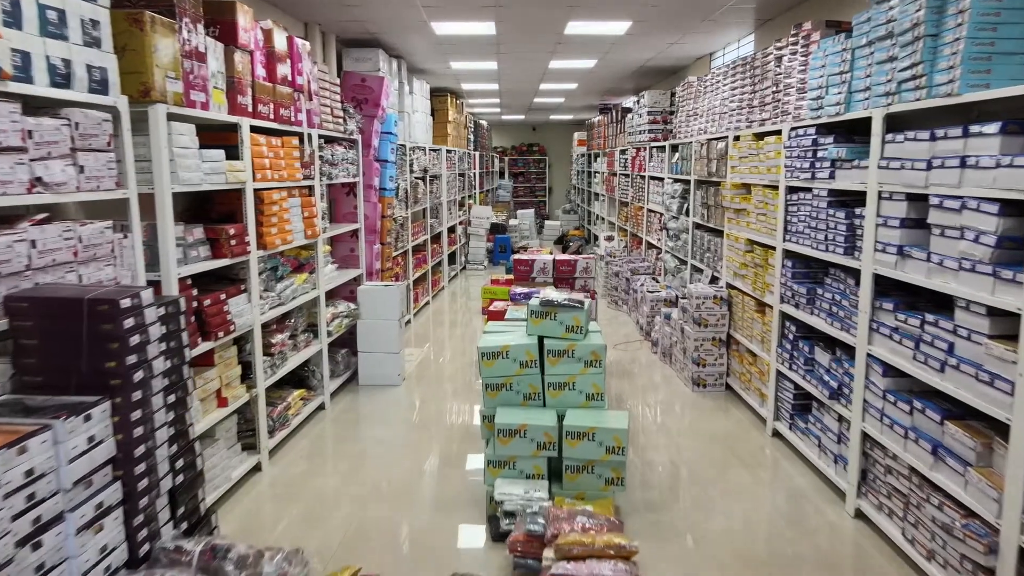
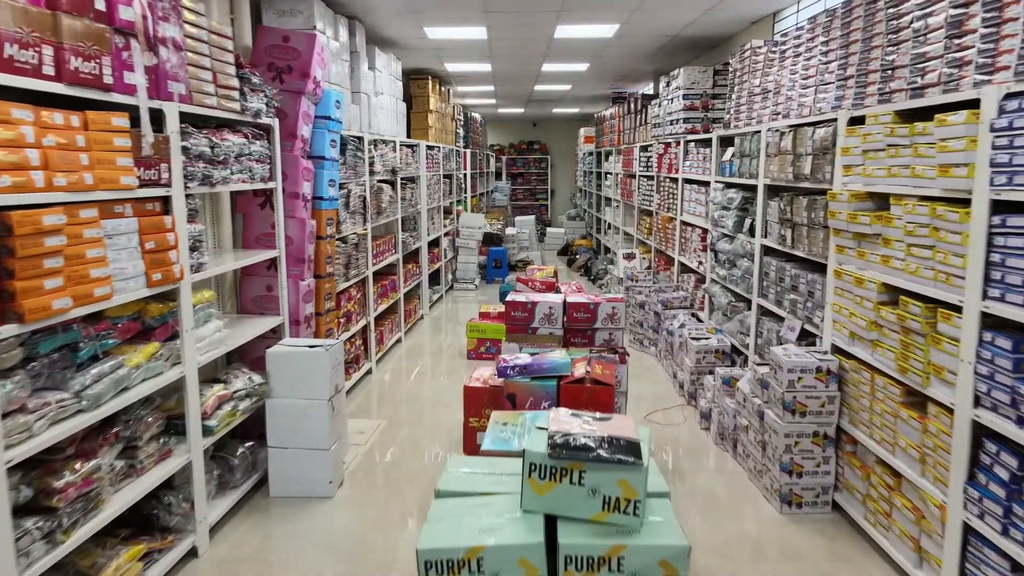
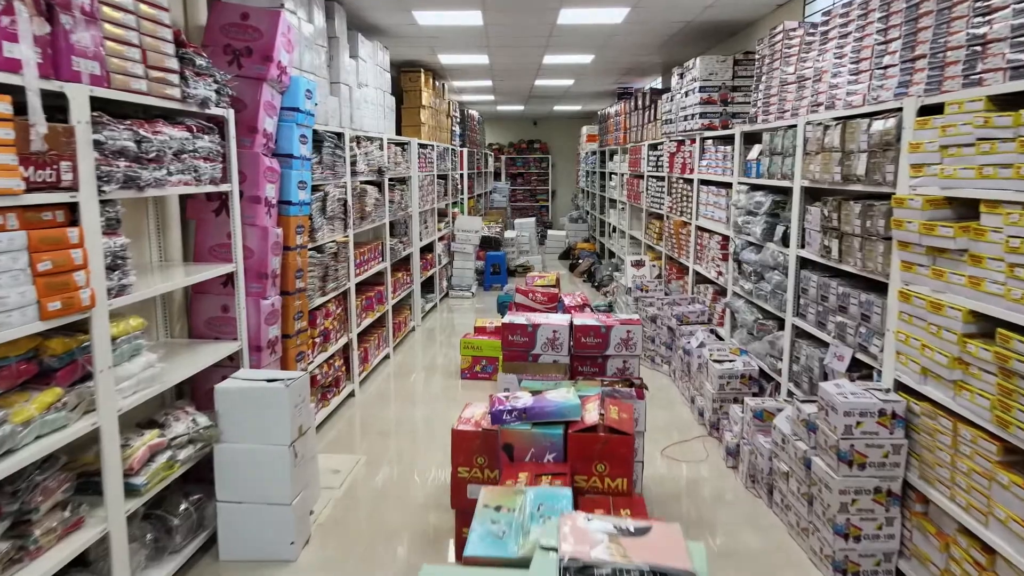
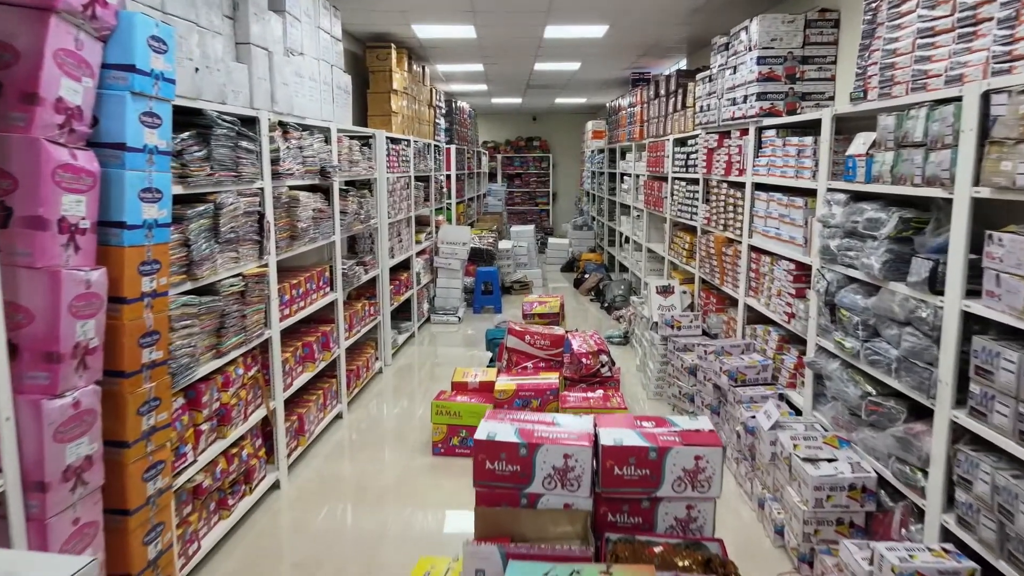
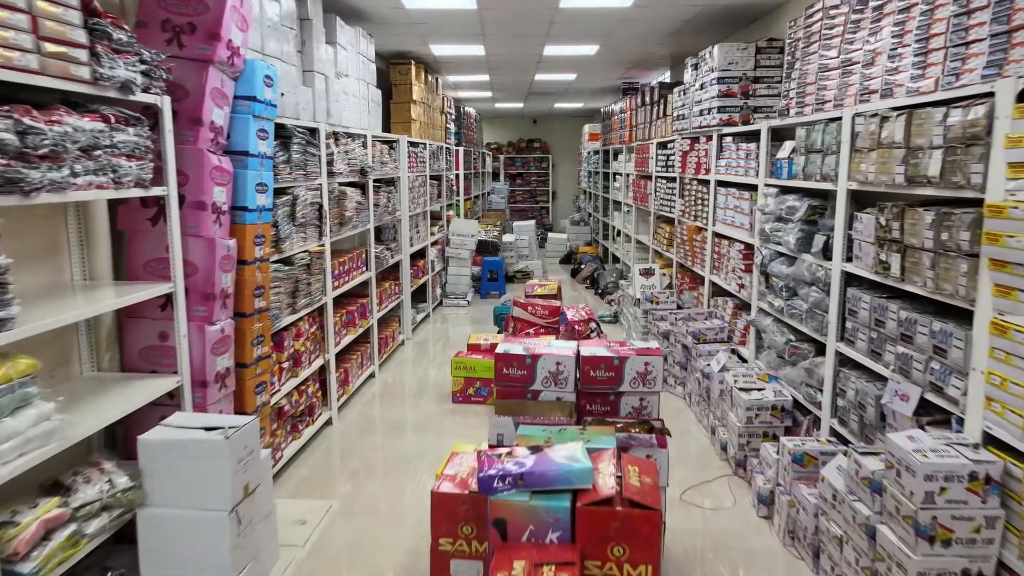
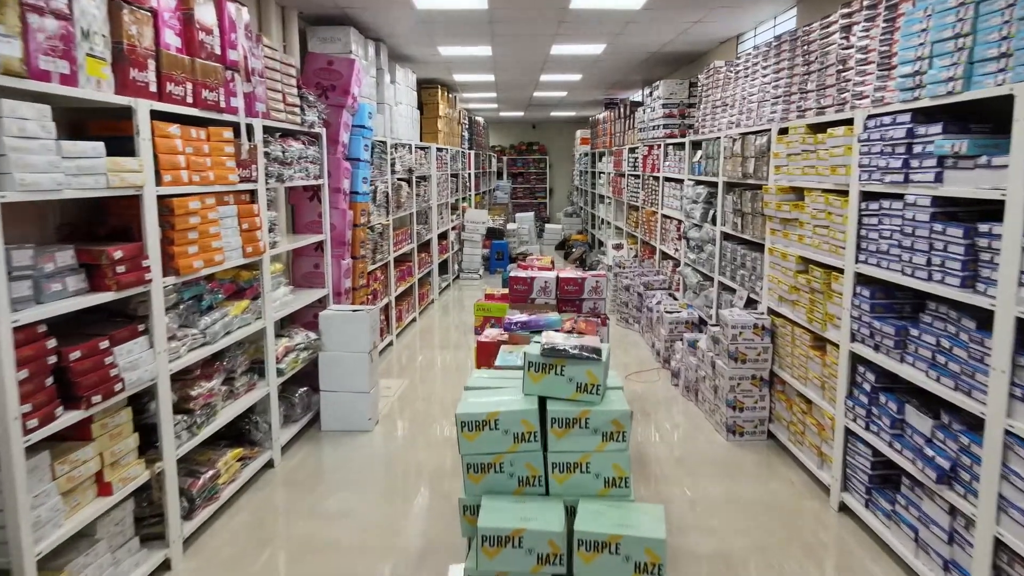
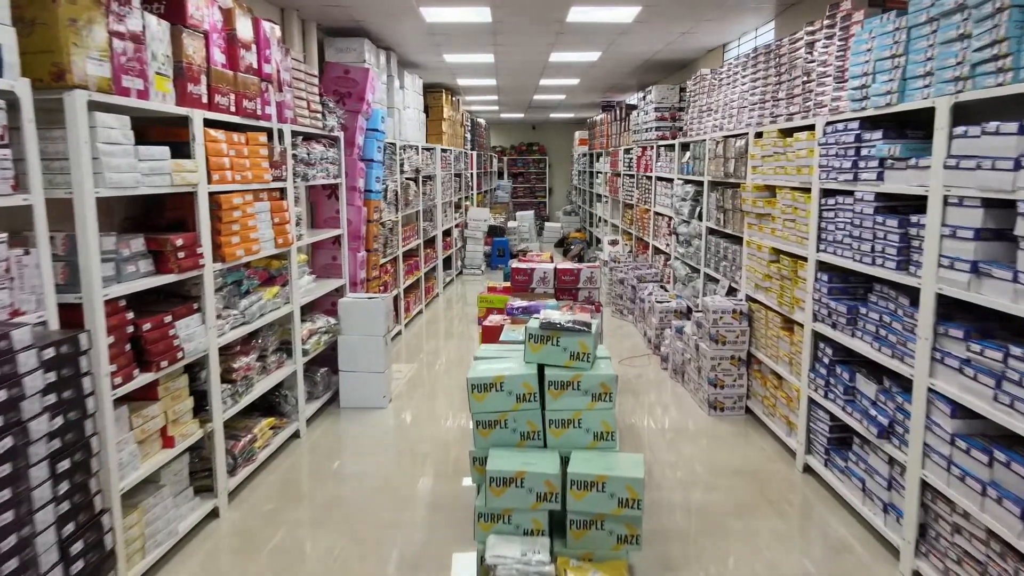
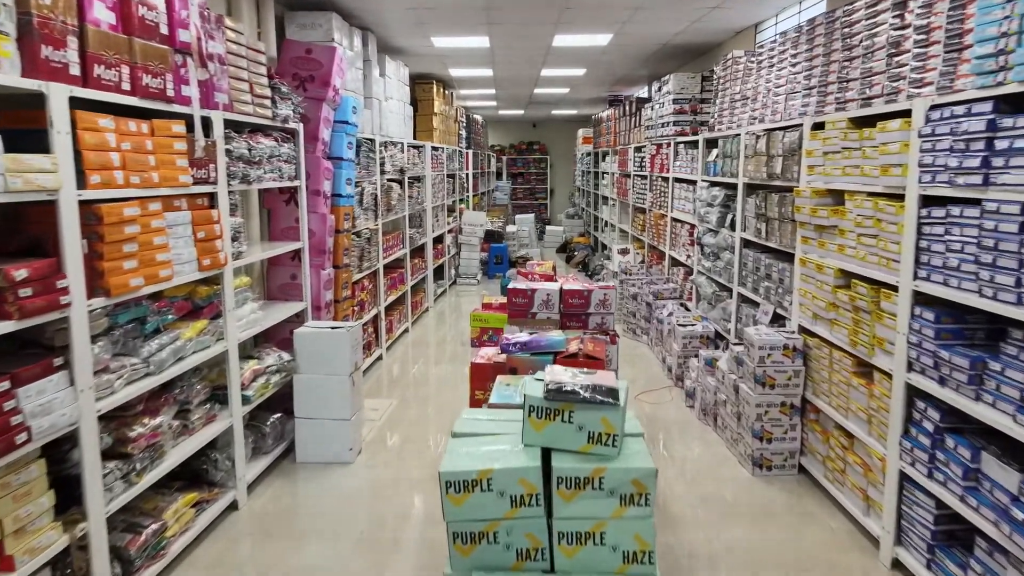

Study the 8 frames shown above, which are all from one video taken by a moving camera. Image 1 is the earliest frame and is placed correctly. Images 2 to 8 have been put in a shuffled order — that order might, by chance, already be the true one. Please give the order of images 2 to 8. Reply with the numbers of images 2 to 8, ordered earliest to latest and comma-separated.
7, 6, 8, 2, 3, 5, 4
